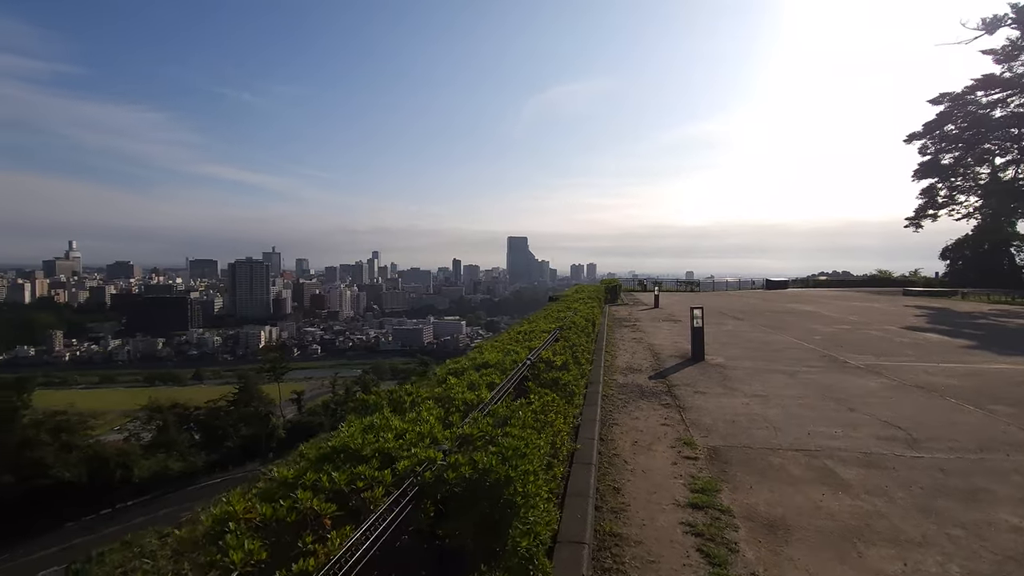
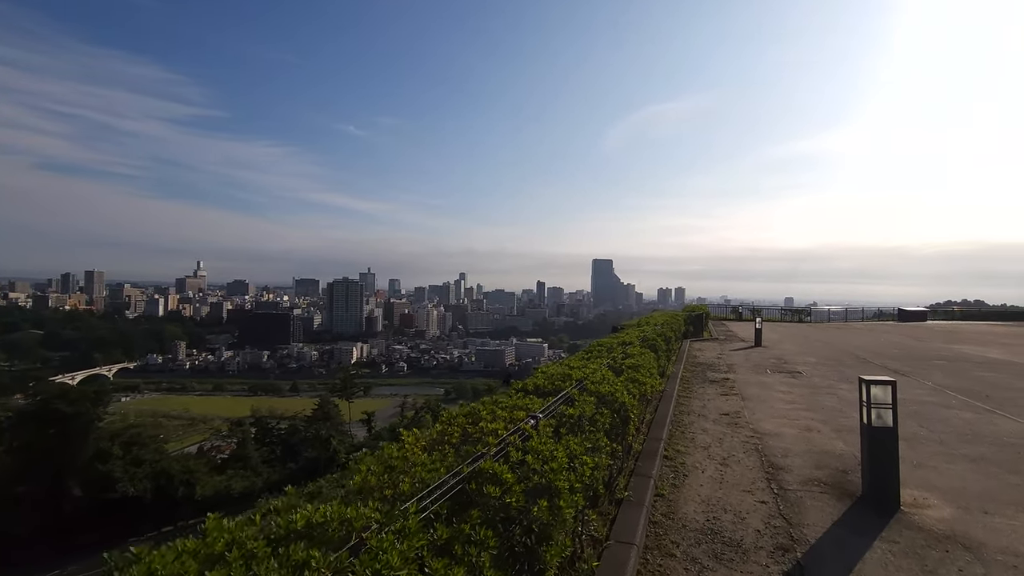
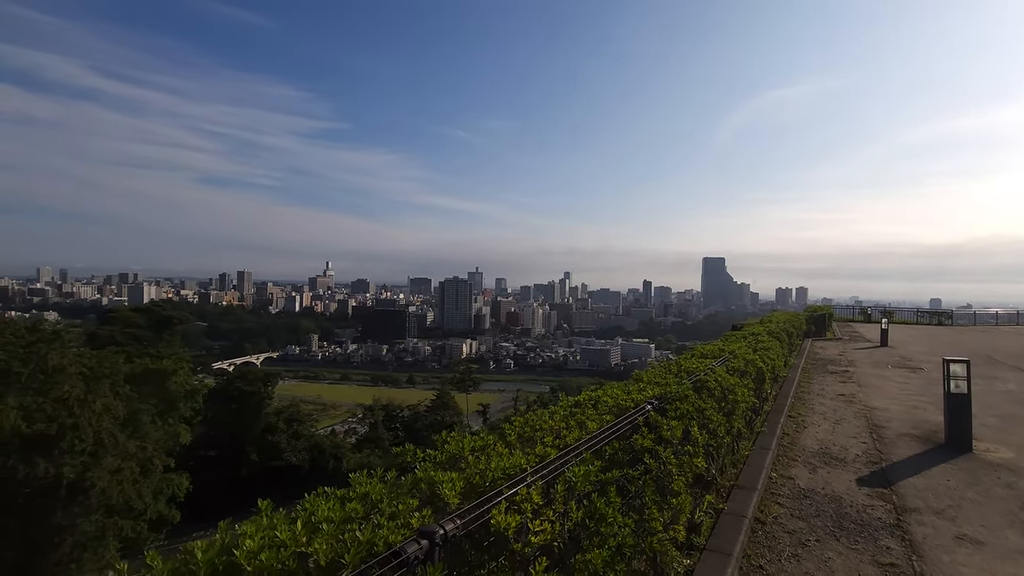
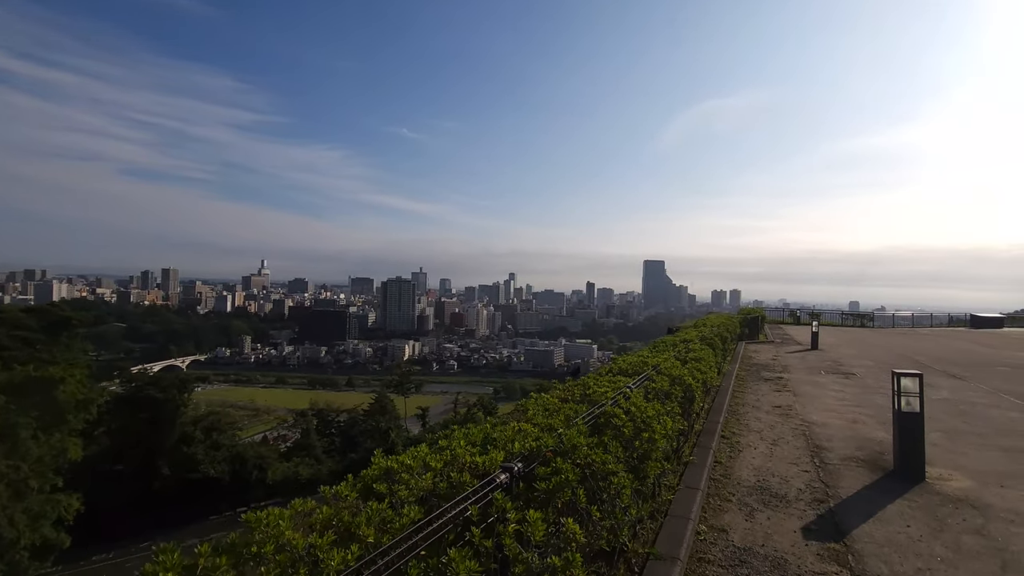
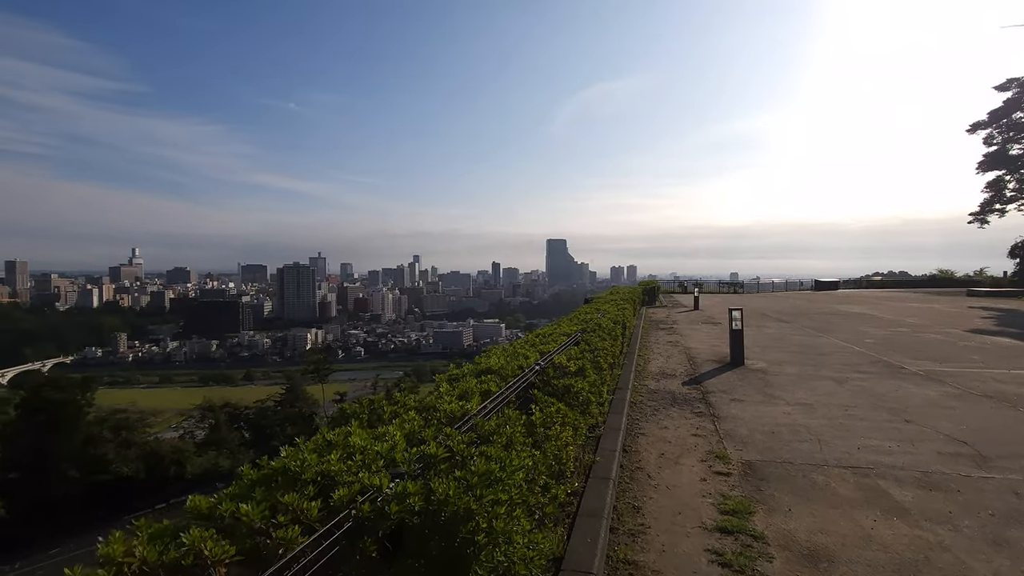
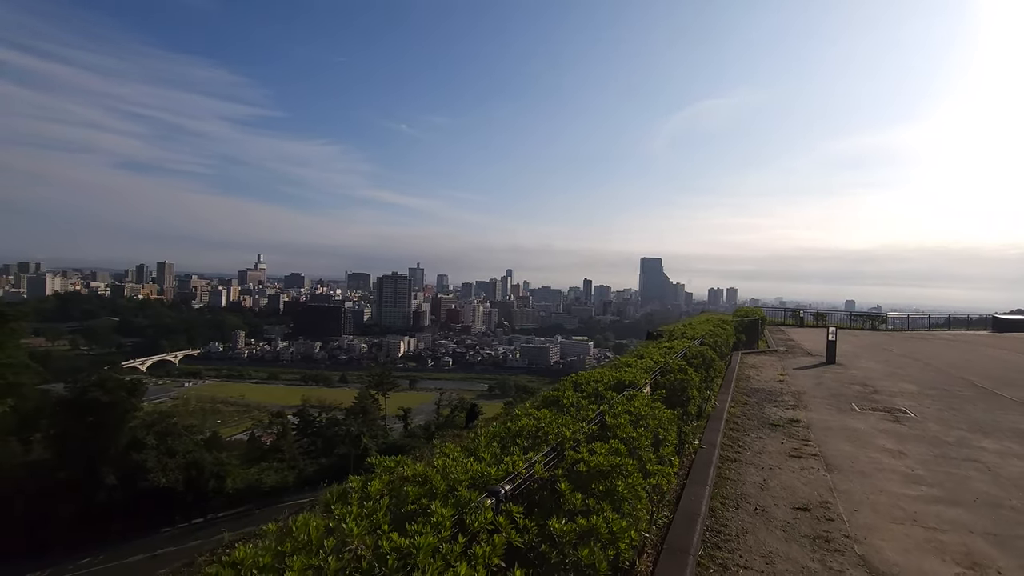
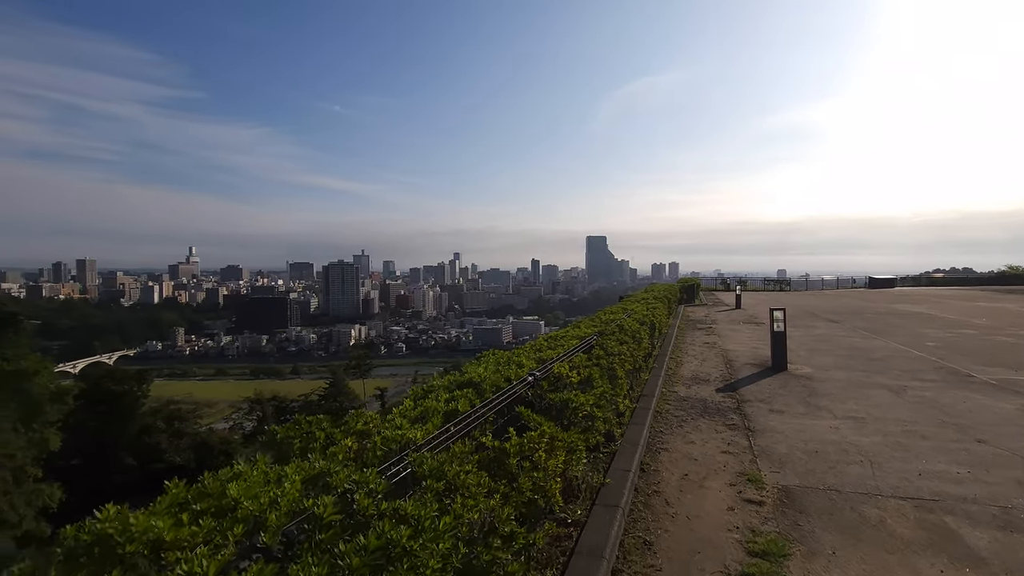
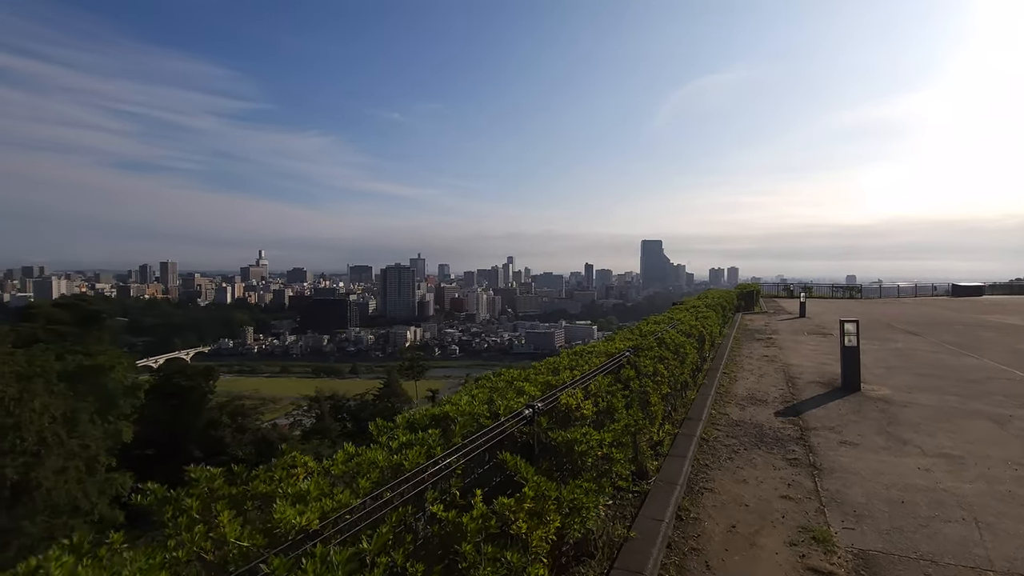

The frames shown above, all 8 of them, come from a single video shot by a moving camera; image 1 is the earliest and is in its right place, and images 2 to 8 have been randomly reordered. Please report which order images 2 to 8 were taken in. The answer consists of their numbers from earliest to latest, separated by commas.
5, 7, 8, 3, 4, 2, 6
